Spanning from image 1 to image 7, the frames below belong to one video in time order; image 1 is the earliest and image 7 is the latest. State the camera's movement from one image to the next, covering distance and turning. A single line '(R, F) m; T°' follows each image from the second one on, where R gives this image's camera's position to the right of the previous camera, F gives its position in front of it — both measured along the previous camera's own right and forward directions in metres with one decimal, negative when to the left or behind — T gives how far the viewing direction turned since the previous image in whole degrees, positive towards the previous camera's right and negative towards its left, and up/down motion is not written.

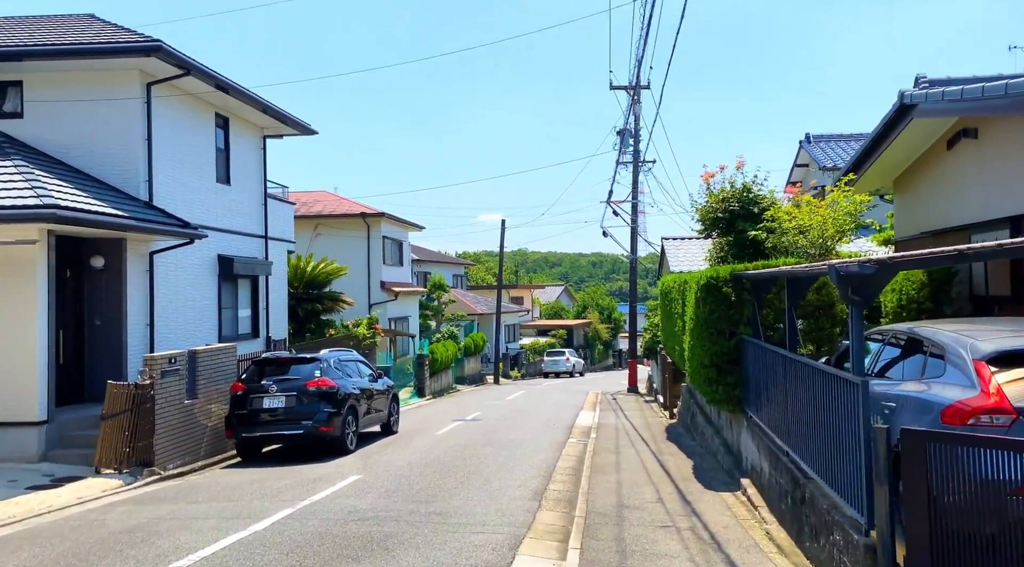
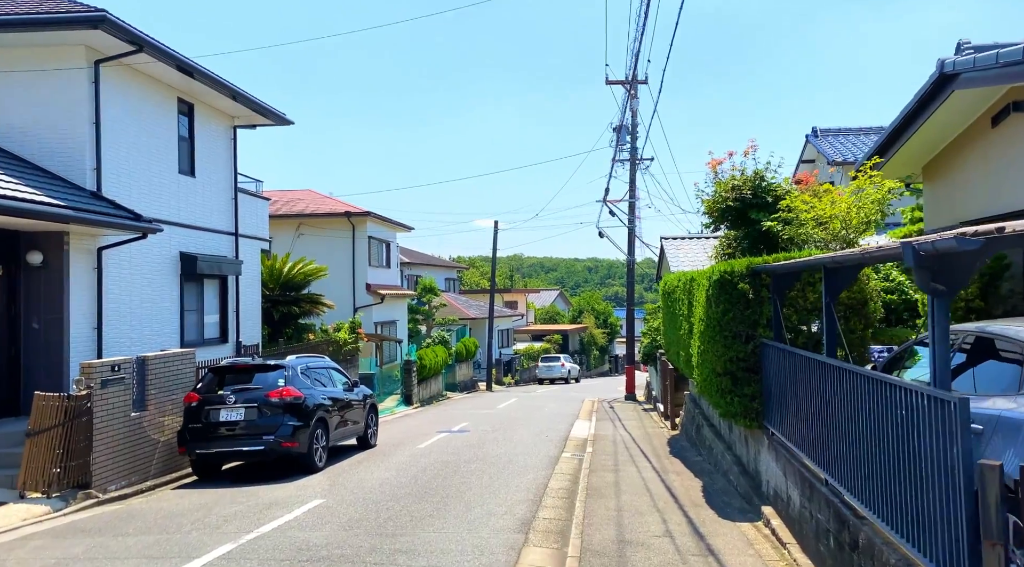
(+0.1, +1.5) m; 0°
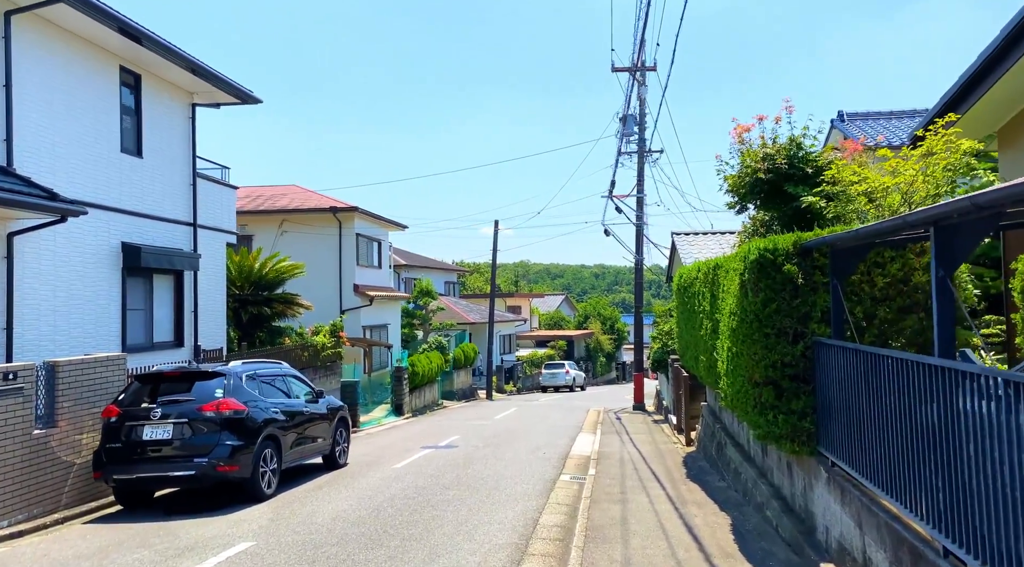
(+0.3, +2.2) m; 0°
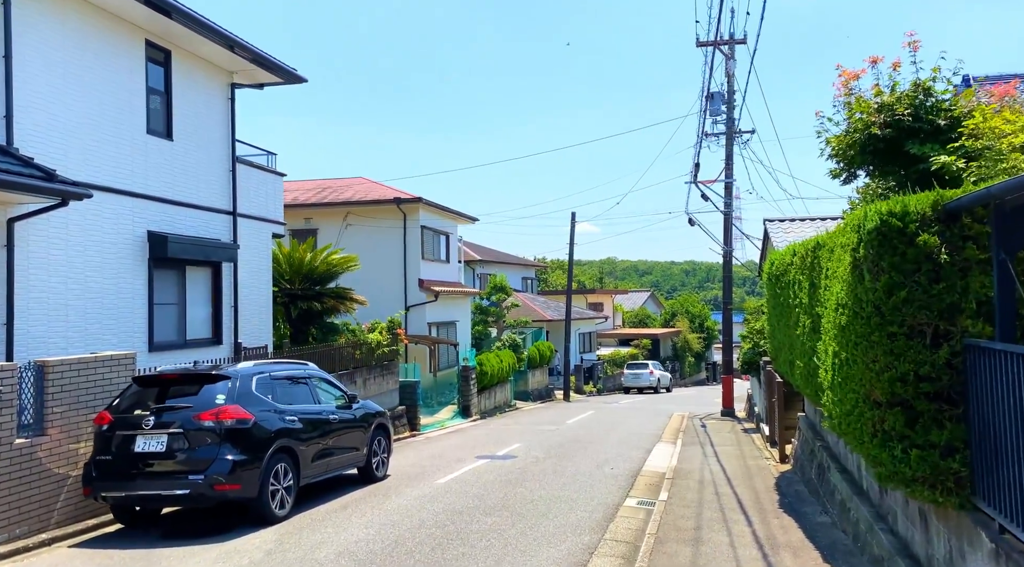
(+0.3, +1.8) m; -5°
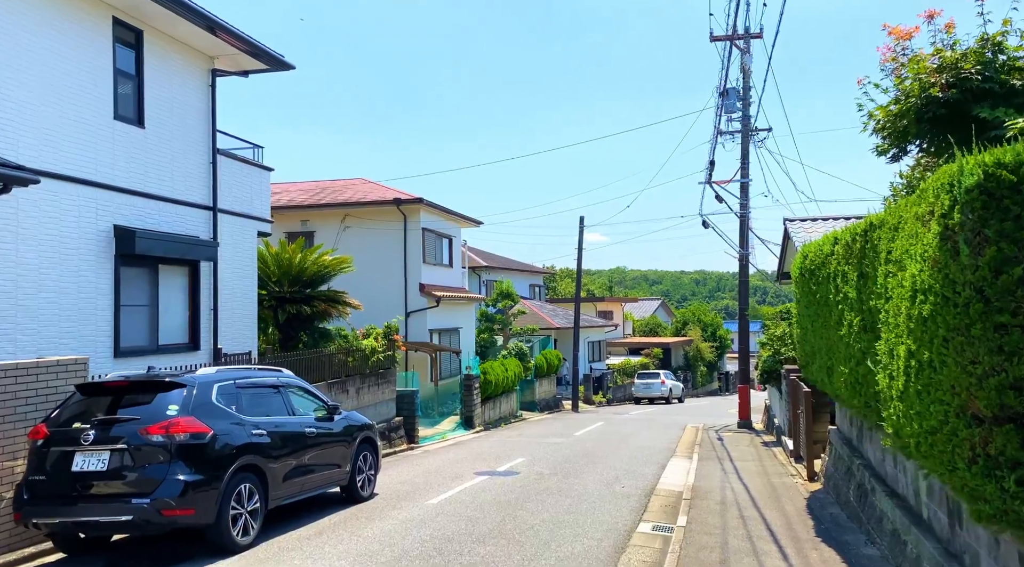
(+0.1, +1.2) m; -1°
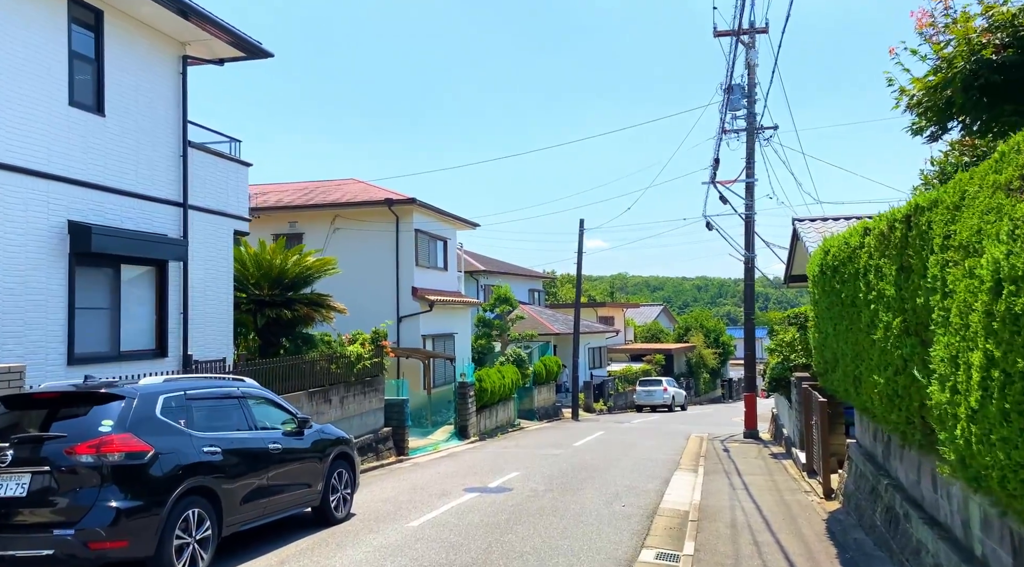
(+0.1, +1.0) m; 0°
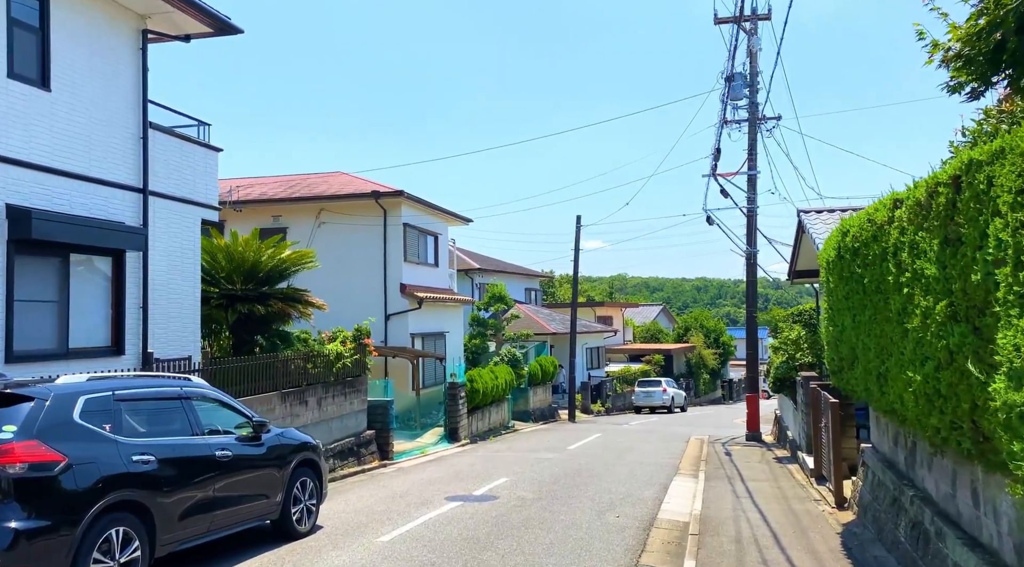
(+0.2, +1.0) m; 0°
